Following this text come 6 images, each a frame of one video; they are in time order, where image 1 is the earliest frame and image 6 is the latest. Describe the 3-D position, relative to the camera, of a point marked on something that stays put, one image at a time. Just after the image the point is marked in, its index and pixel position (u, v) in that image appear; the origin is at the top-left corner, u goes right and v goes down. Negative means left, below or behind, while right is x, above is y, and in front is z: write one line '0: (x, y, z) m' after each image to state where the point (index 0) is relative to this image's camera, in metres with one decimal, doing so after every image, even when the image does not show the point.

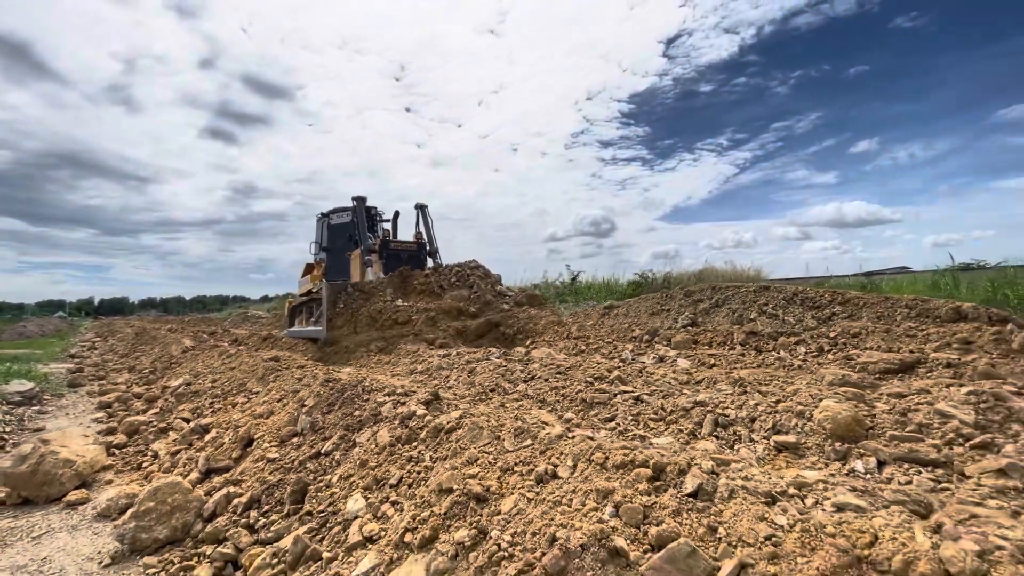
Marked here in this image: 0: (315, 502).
0: (-1.1, -1.2, +2.7) m
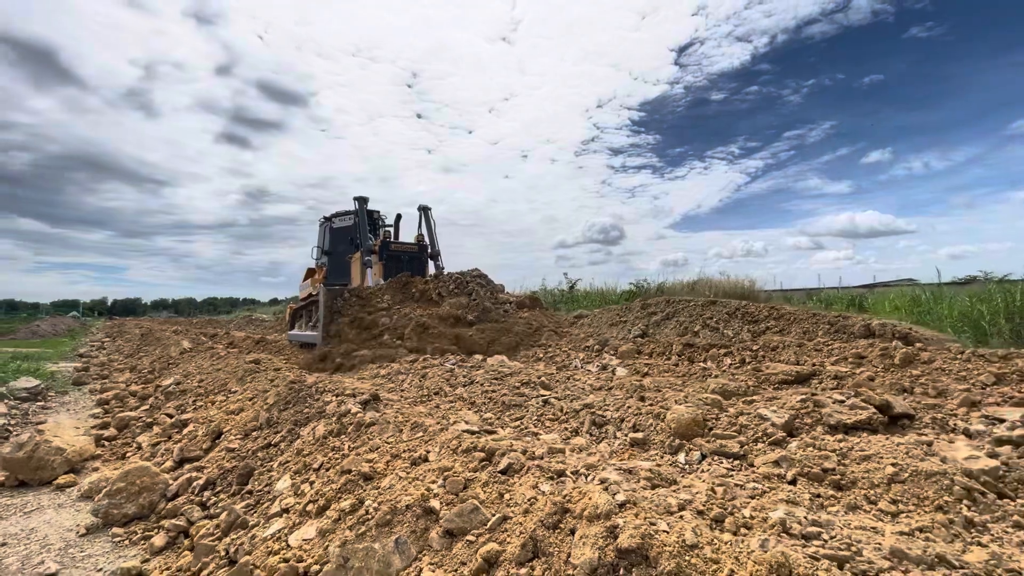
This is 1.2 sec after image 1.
0: (-1.7, -1.3, +3.2) m
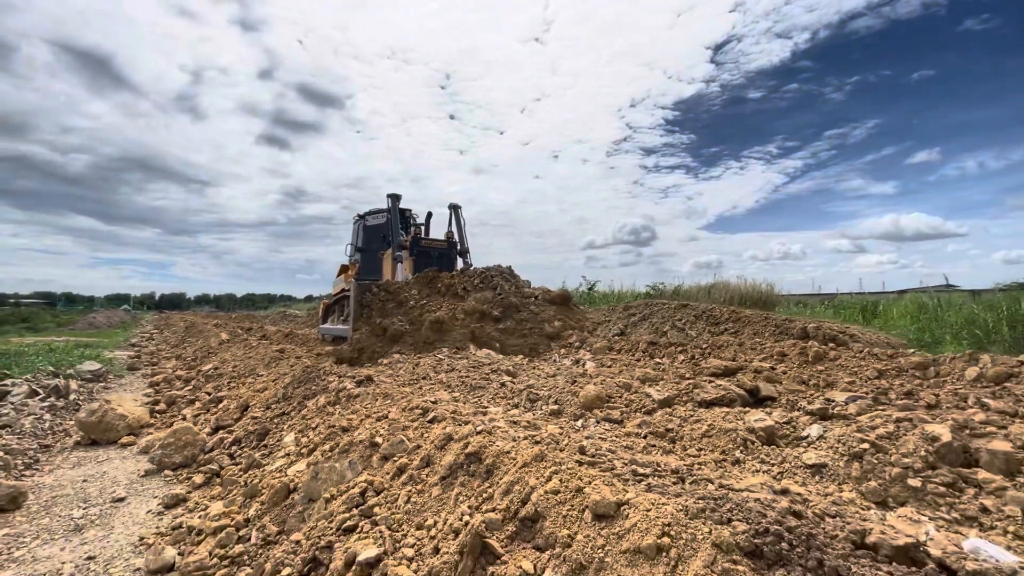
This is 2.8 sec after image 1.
0: (-2.1, -1.3, +4.2) m
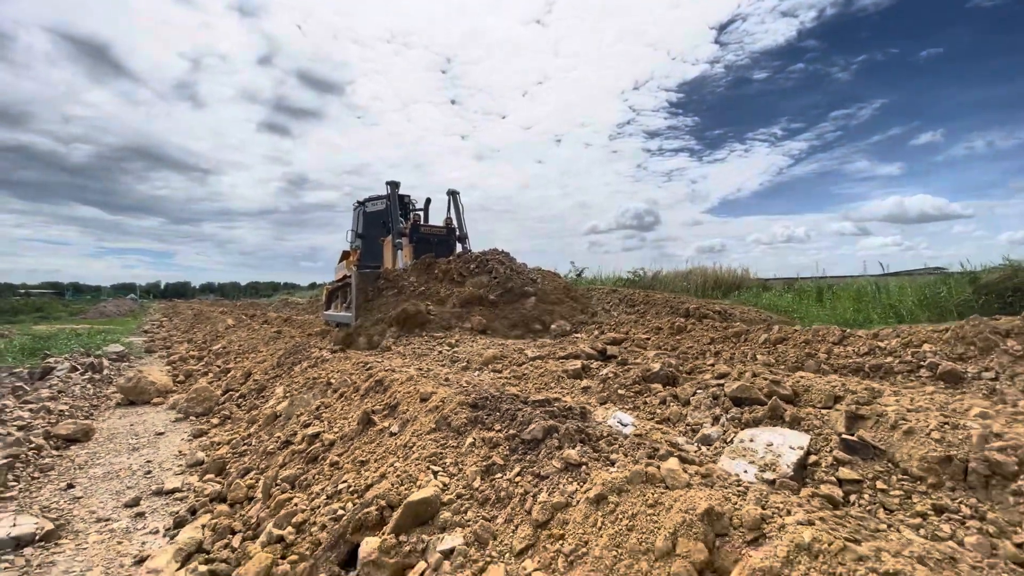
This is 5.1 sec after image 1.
0: (-2.9, -1.2, +5.7) m
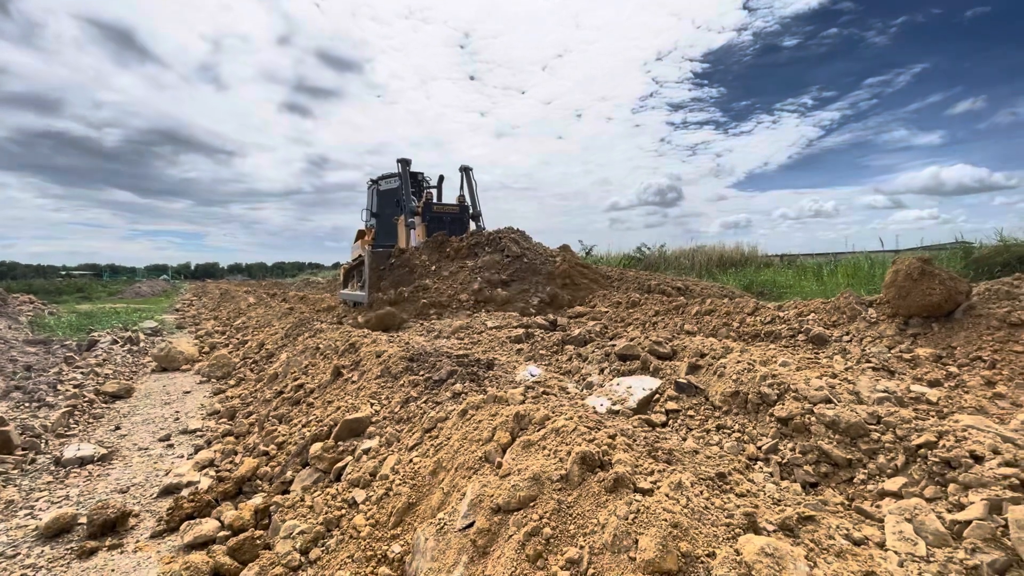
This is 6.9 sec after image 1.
0: (-3.3, -1.0, +6.7) m
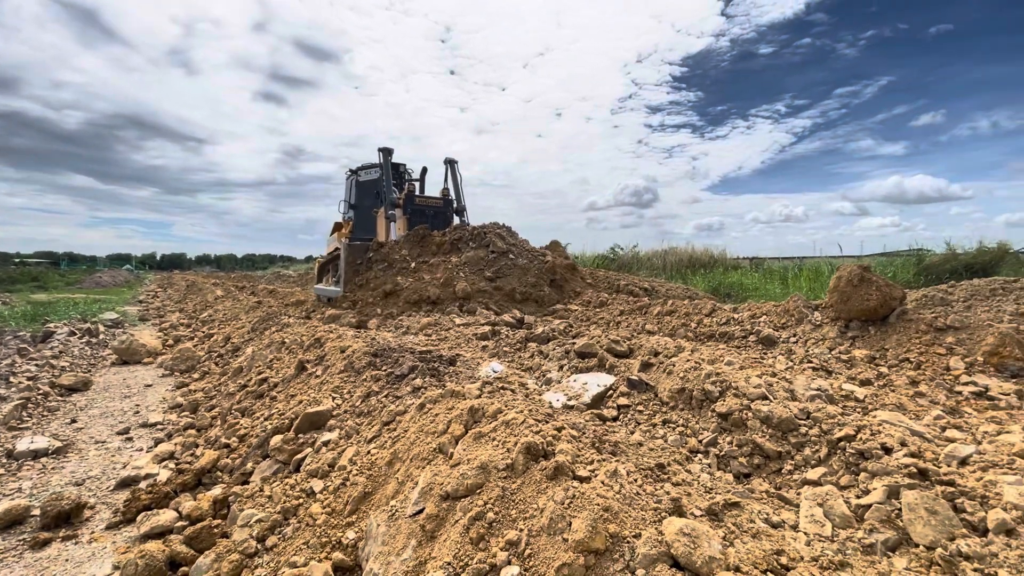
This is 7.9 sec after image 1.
0: (-3.8, -0.9, +6.7) m
